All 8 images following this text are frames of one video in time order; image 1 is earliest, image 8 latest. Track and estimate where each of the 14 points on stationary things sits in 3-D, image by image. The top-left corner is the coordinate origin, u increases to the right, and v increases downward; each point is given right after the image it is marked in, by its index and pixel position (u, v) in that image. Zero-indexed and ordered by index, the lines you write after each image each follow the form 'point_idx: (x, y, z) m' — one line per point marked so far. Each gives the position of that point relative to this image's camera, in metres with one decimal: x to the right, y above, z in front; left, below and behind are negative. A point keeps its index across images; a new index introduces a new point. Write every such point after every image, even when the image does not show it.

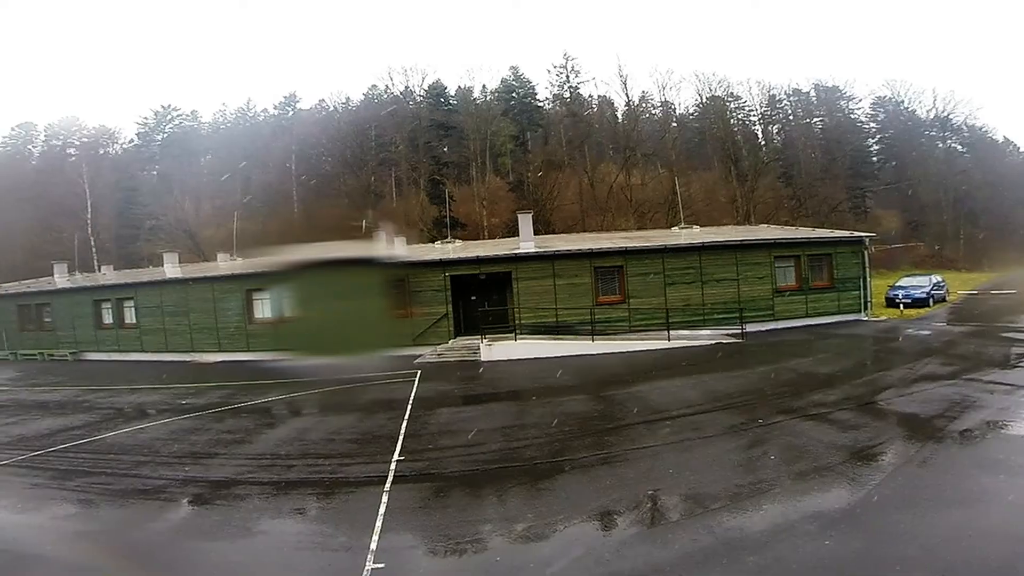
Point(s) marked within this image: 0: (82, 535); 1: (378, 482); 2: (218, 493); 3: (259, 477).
0: (-5.1, -3.0, +5.4) m
1: (-1.9, -2.7, +6.6) m
2: (-3.9, -2.8, +6.5) m
3: (-3.5, -2.8, +6.9) m
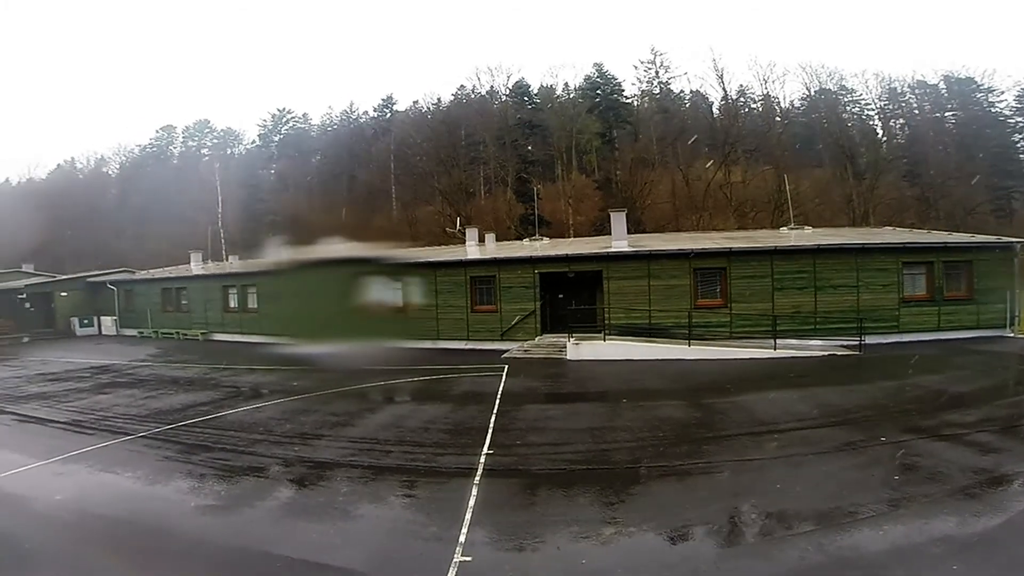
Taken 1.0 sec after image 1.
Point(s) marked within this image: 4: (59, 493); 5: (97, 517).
0: (-4.0, -2.8, +6.0) m
1: (-0.6, -2.7, +6.8) m
2: (-2.7, -2.7, +6.9) m
3: (-2.2, -2.6, +7.2) m
4: (-5.7, -2.8, +6.2) m
5: (-5.0, -2.9, +5.7) m
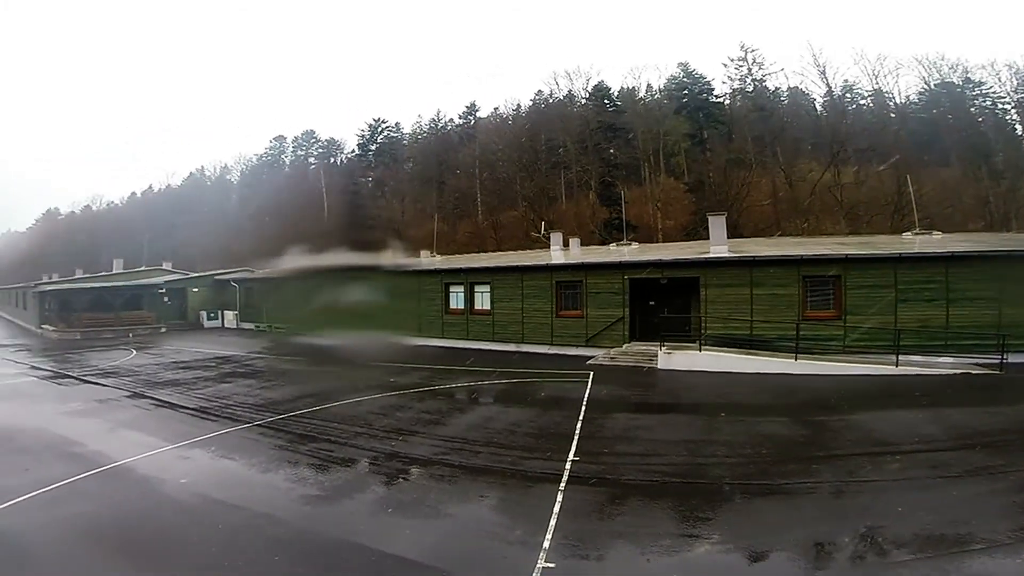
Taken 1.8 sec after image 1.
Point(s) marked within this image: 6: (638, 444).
0: (-2.8, -2.8, +6.3) m
1: (+0.6, -2.7, +6.7) m
2: (-1.4, -2.7, +7.1) m
3: (-0.9, -2.7, +7.4) m
4: (-4.5, -2.7, +6.8) m
5: (-3.9, -2.8, +6.1) m
6: (+2.1, -2.5, +7.7) m
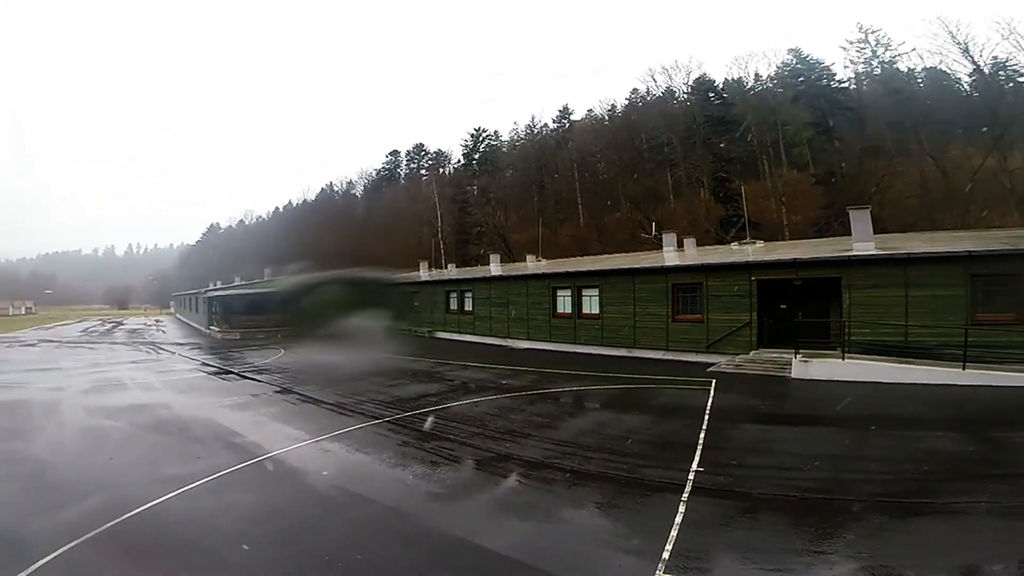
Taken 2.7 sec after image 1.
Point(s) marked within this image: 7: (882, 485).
0: (-1.2, -2.9, +6.6) m
1: (+2.2, -2.8, +6.4) m
2: (+0.3, -2.8, +7.1) m
3: (+0.8, -2.7, +7.3) m
4: (-2.8, -2.8, +7.3) m
5: (-2.3, -2.9, +6.6) m
6: (+3.8, -2.6, +7.2) m
7: (+4.8, -2.6, +6.1) m
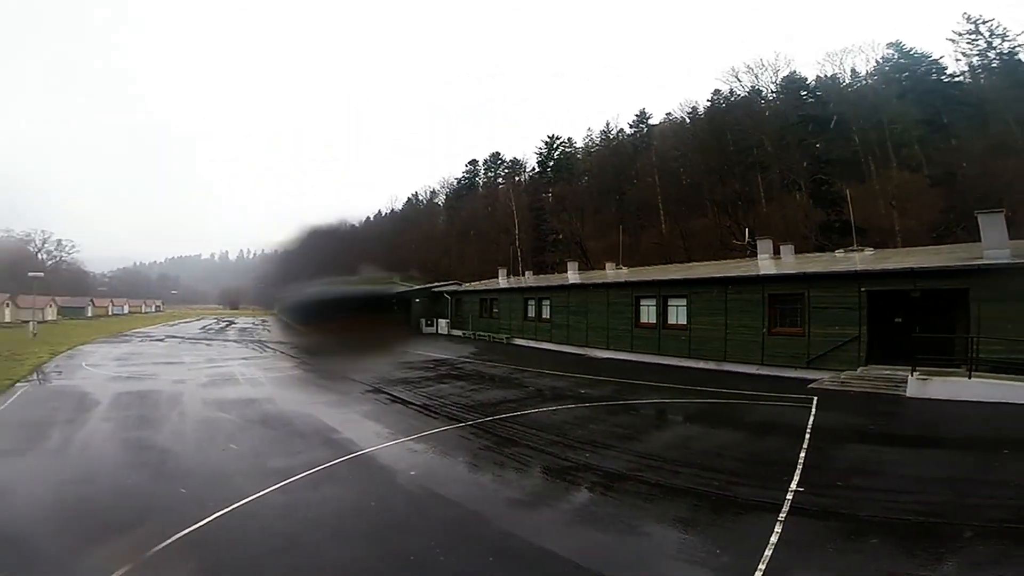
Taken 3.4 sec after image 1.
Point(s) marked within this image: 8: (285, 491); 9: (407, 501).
0: (-0.1, -3.0, +6.6) m
1: (+3.3, -2.9, +6.0) m
2: (+1.5, -2.9, +7.0) m
3: (+2.0, -2.9, +7.1) m
4: (-1.6, -2.9, +7.5) m
5: (-1.2, -3.0, +6.7) m
6: (+5.0, -2.7, +6.6) m
7: (+5.8, -2.8, +5.4) m
8: (-3.3, -3.0, +6.8) m
9: (-1.5, -3.0, +6.6) m
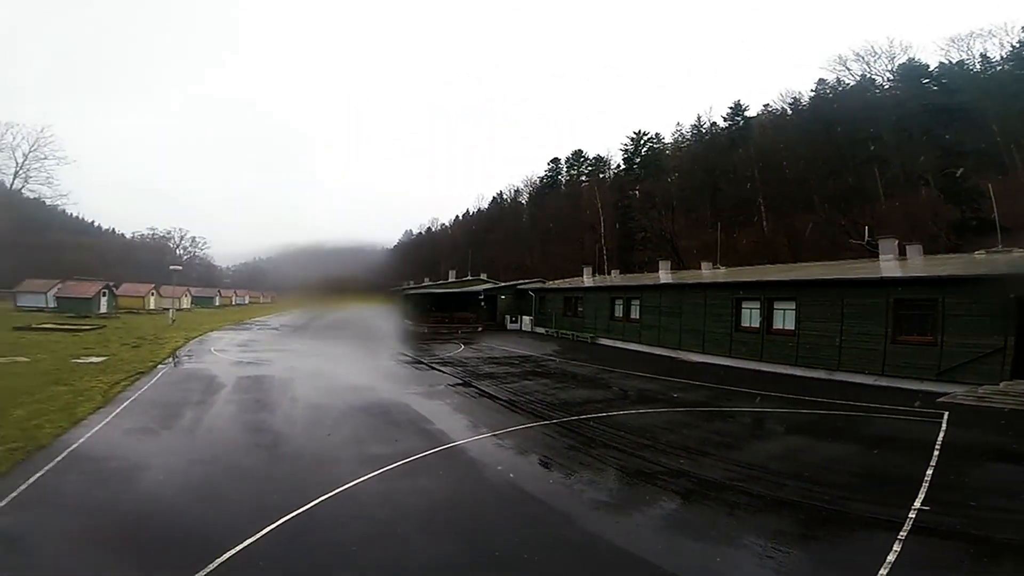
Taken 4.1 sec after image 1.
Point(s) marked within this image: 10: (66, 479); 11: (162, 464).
0: (+1.1, -3.0, +6.5) m
1: (+4.4, -2.9, +5.5) m
2: (+2.7, -2.9, +6.7) m
3: (+3.2, -2.9, +6.7) m
4: (-0.3, -2.8, +7.6) m
5: (+0.1, -2.9, +6.8) m
6: (+6.1, -2.8, +5.9) m
7: (+6.8, -2.9, +4.6) m
8: (-2.0, -2.9, +7.1) m
9: (-0.3, -2.9, +6.7) m
10: (-6.4, -2.9, +6.7) m
11: (-5.5, -2.8, +7.4) m
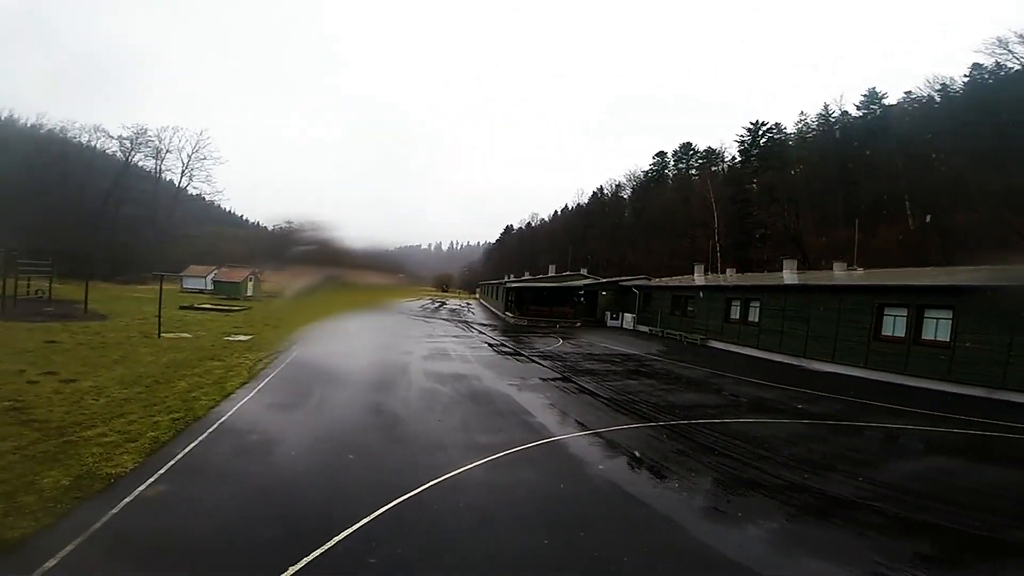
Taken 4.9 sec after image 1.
0: (+2.5, -2.9, +6.3) m
1: (+5.6, -3.0, +4.7) m
2: (+4.1, -2.9, +6.2) m
3: (+4.7, -2.9, +6.1) m
4: (+1.3, -2.8, +7.5) m
5: (+1.5, -2.9, +6.7) m
6: (+7.4, -2.9, +4.8) m
7: (+7.9, -3.0, +3.5) m
8: (-0.5, -2.8, +7.3) m
9: (+1.2, -2.9, +6.6) m
10: (-4.9, -2.6, +7.6) m
11: (-3.9, -2.6, +8.1) m
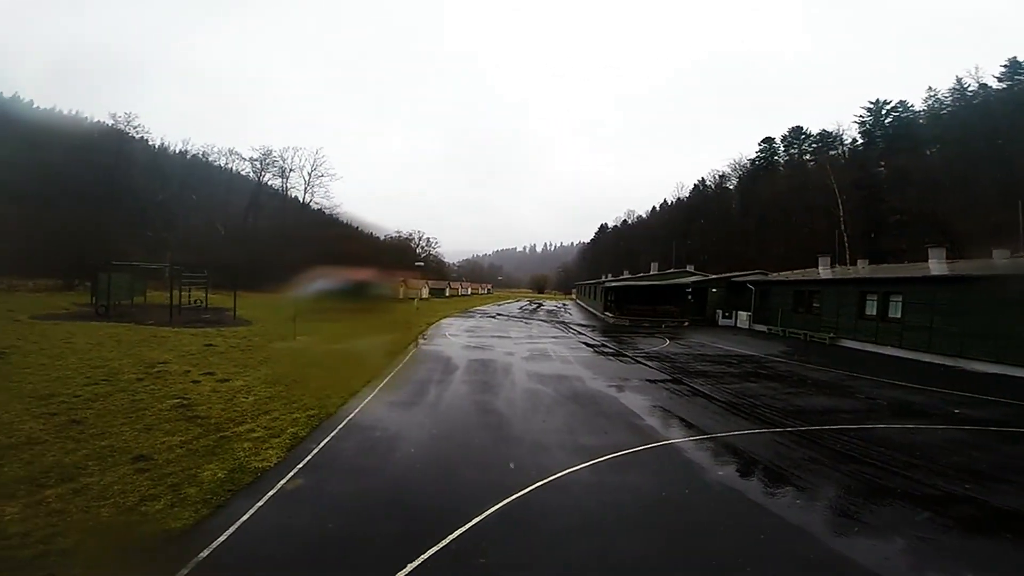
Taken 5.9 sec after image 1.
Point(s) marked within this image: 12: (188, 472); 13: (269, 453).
0: (+4.1, -2.9, +5.8) m
1: (+6.9, -2.9, +3.9) m
2: (+5.6, -2.8, +5.5) m
3: (+6.1, -2.8, +5.4) m
4: (+3.0, -2.7, +7.2) m
5: (+3.1, -2.8, +6.3) m
6: (+8.6, -2.8, +3.7) m
7: (+9.0, -2.8, +2.3) m
8: (+1.2, -2.8, +7.2) m
9: (+2.8, -2.8, +6.3) m
10: (-3.1, -2.7, +8.1) m
11: (-2.0, -2.7, +8.5) m
12: (-4.8, -2.7, +6.9) m
13: (-4.1, -2.7, +7.7) m
